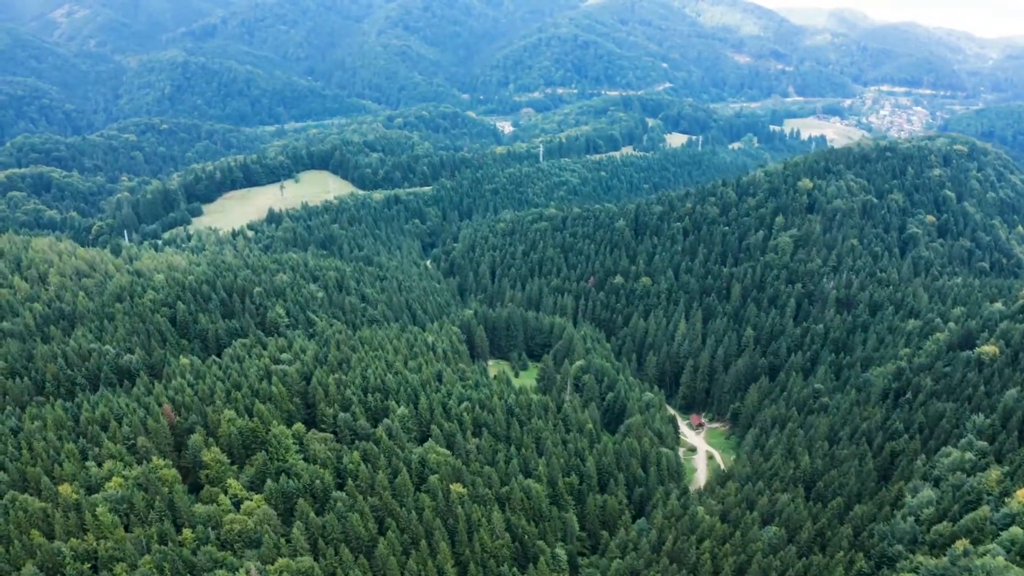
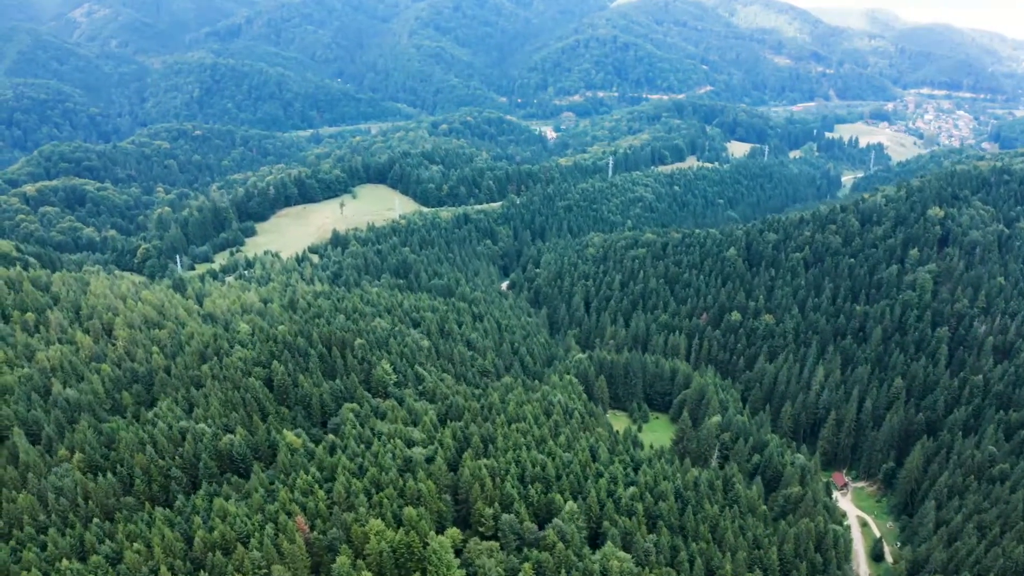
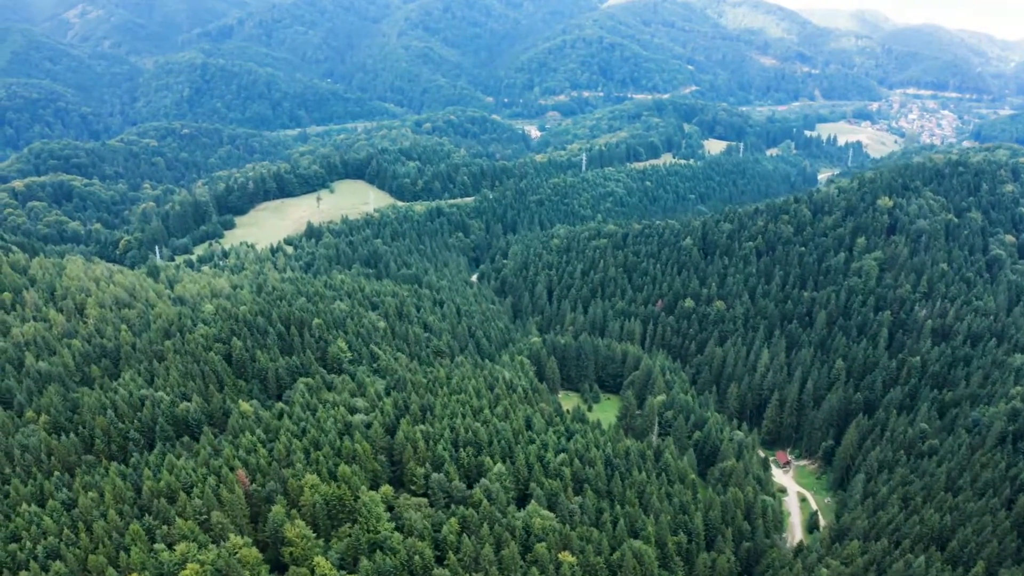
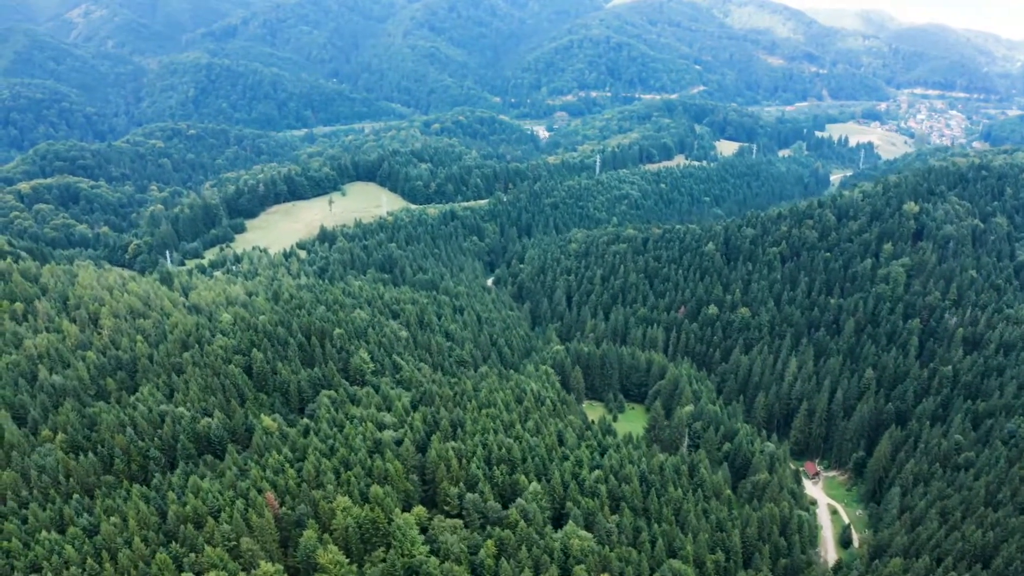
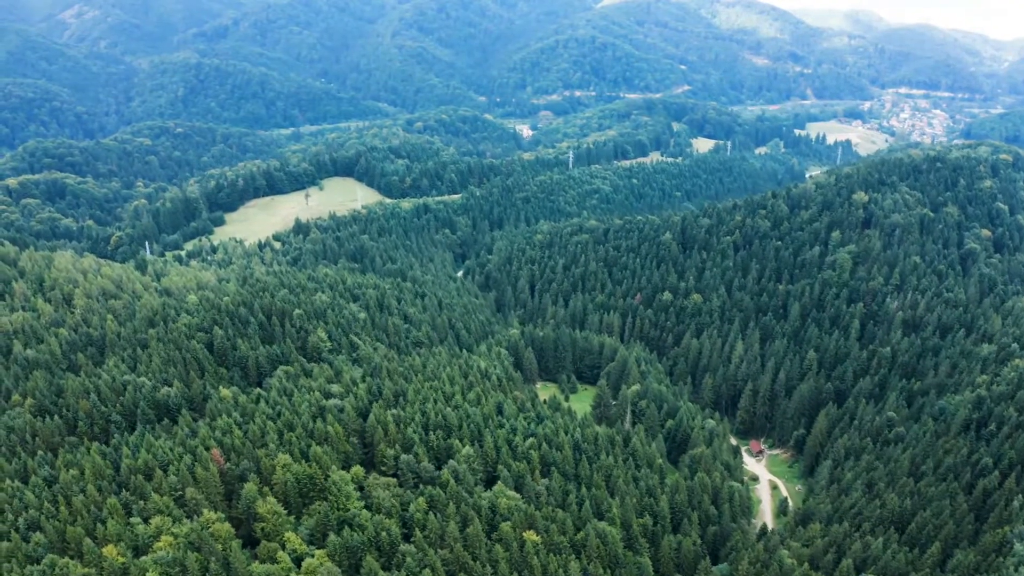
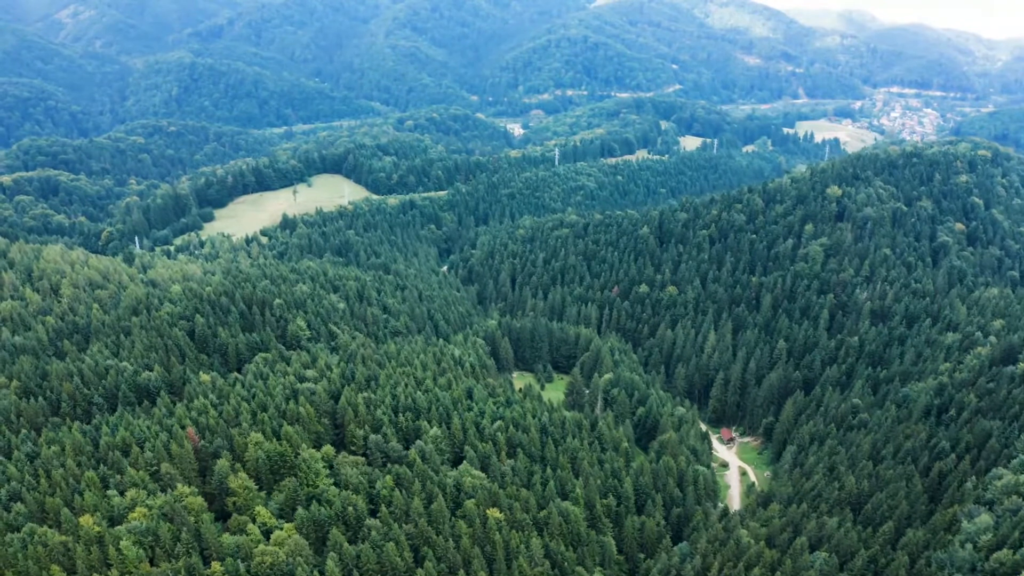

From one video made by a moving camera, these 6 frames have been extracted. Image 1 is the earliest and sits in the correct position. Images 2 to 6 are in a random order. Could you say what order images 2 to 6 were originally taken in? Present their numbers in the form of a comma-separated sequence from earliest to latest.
6, 5, 3, 4, 2
